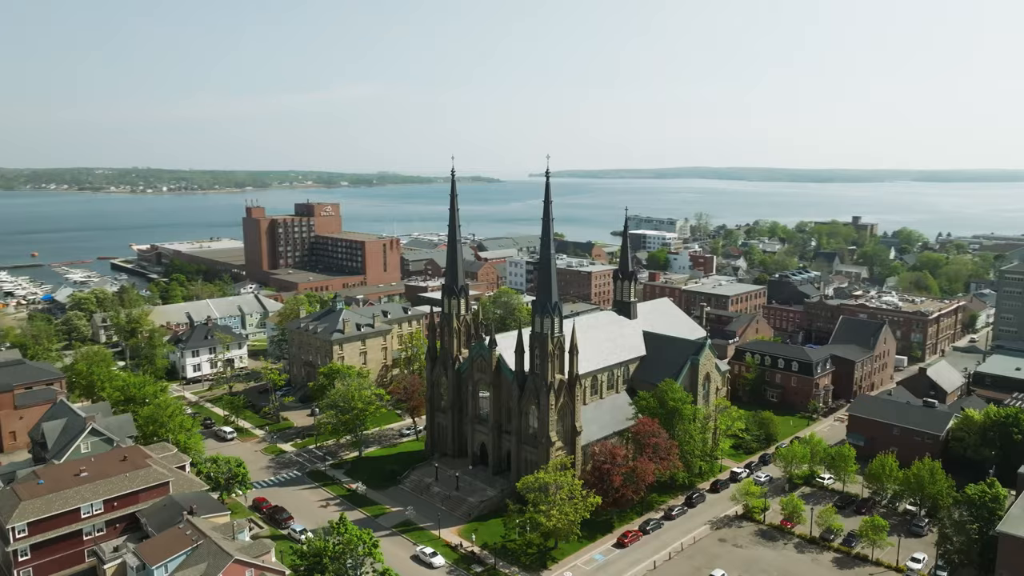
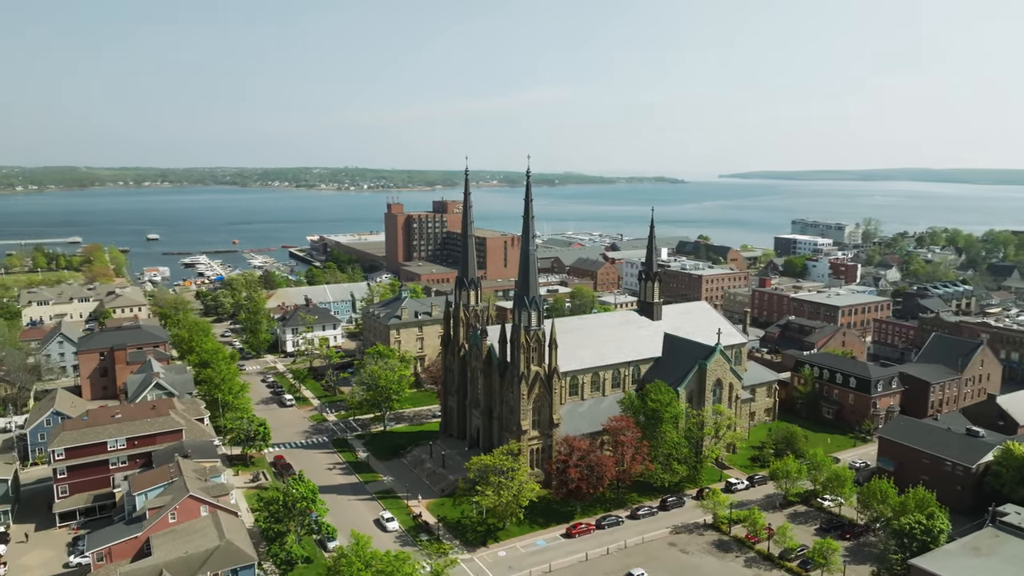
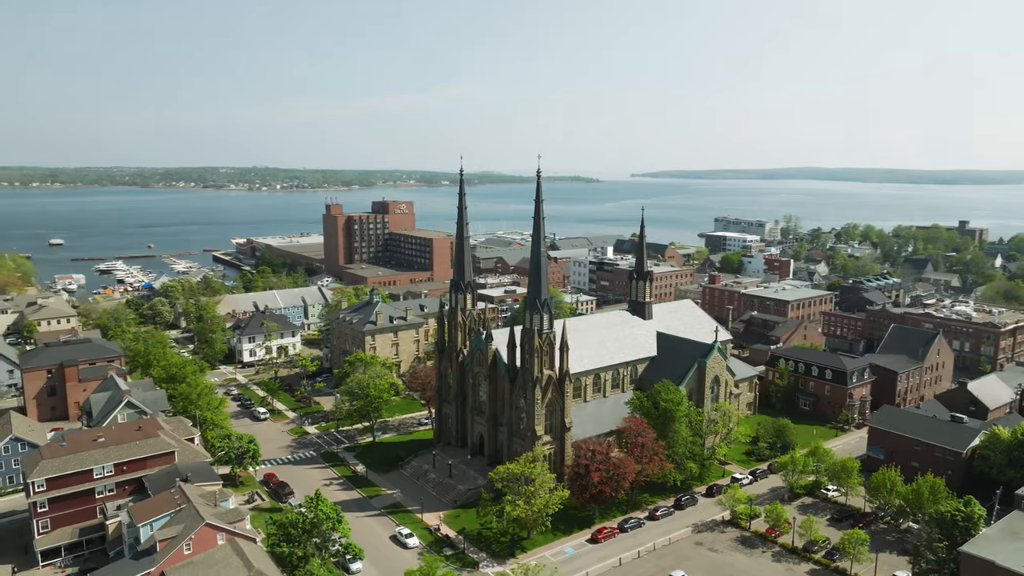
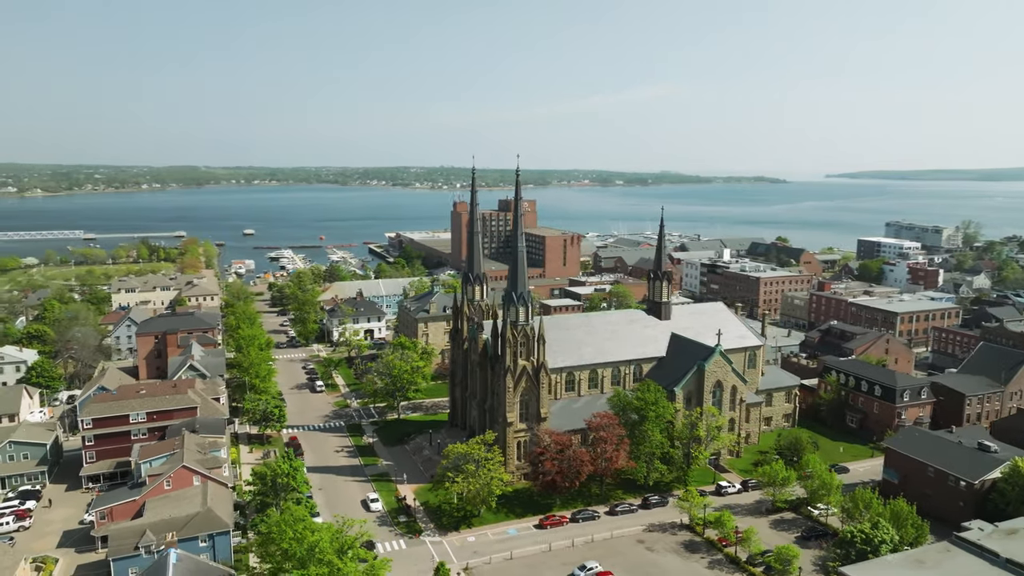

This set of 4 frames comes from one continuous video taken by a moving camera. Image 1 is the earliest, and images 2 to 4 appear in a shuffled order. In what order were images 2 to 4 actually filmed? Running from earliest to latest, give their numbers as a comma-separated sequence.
3, 2, 4
